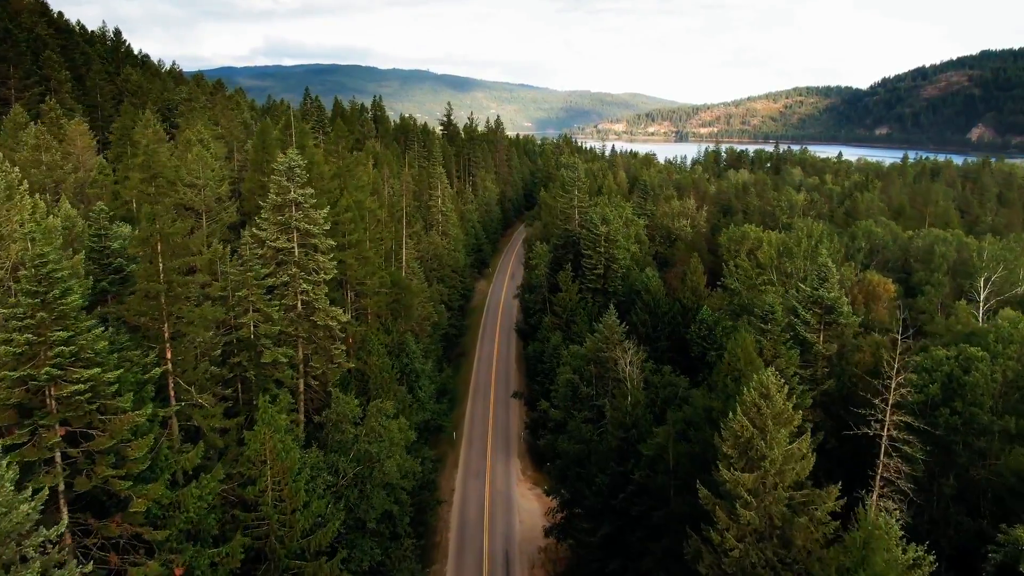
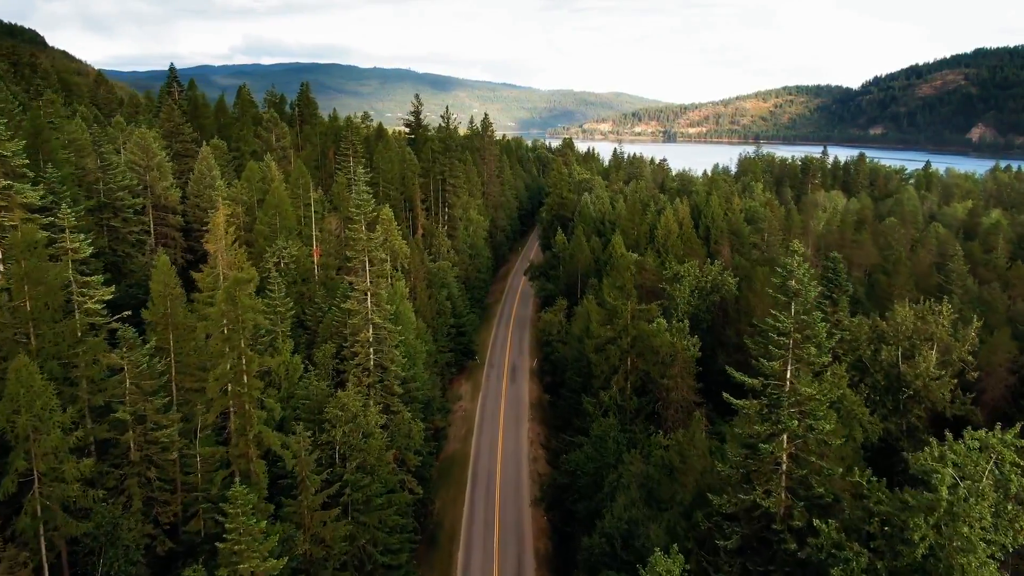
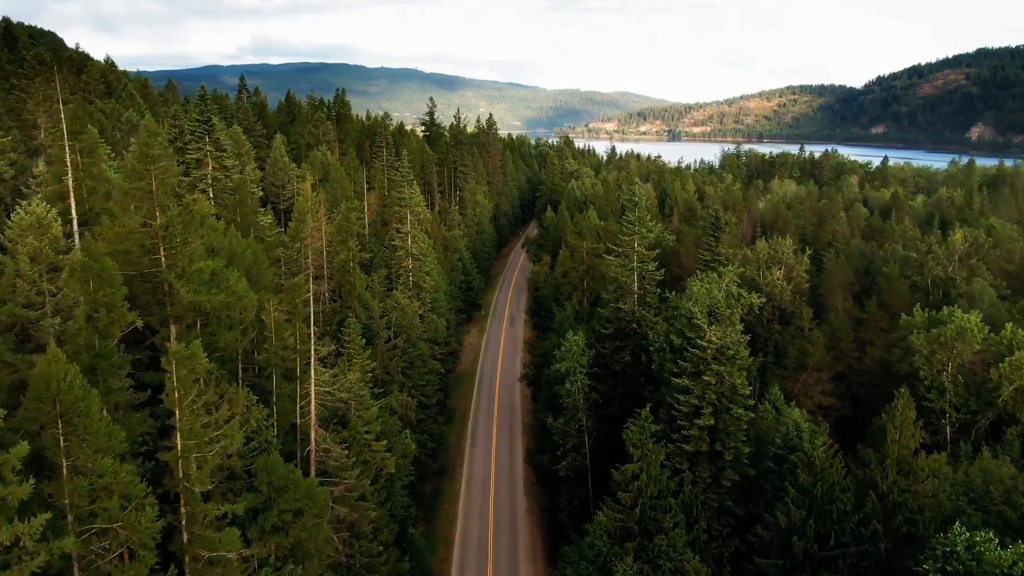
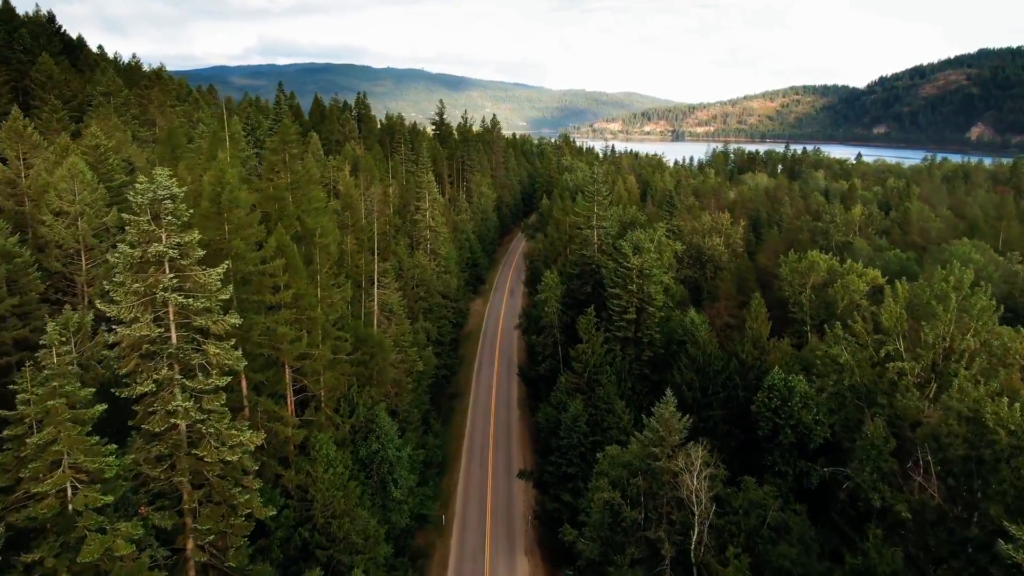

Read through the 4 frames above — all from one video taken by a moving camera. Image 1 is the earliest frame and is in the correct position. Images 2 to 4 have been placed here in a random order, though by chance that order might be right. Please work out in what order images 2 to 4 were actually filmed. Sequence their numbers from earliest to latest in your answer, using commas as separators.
4, 3, 2
